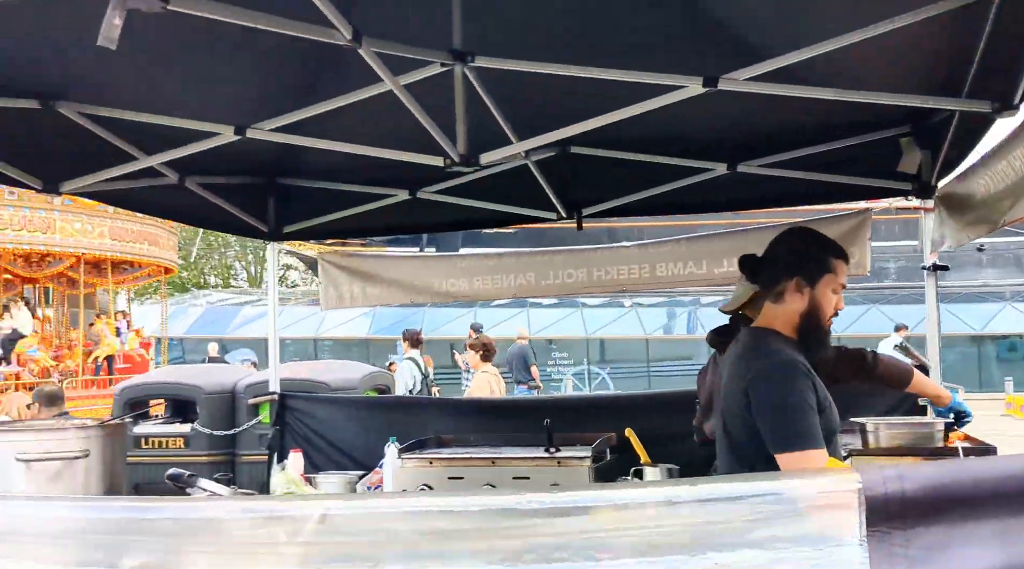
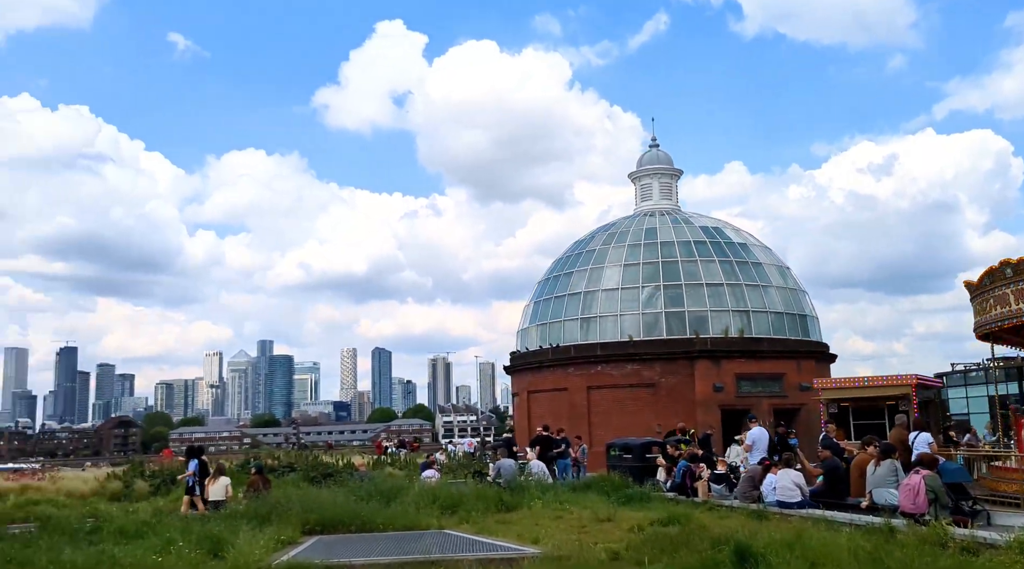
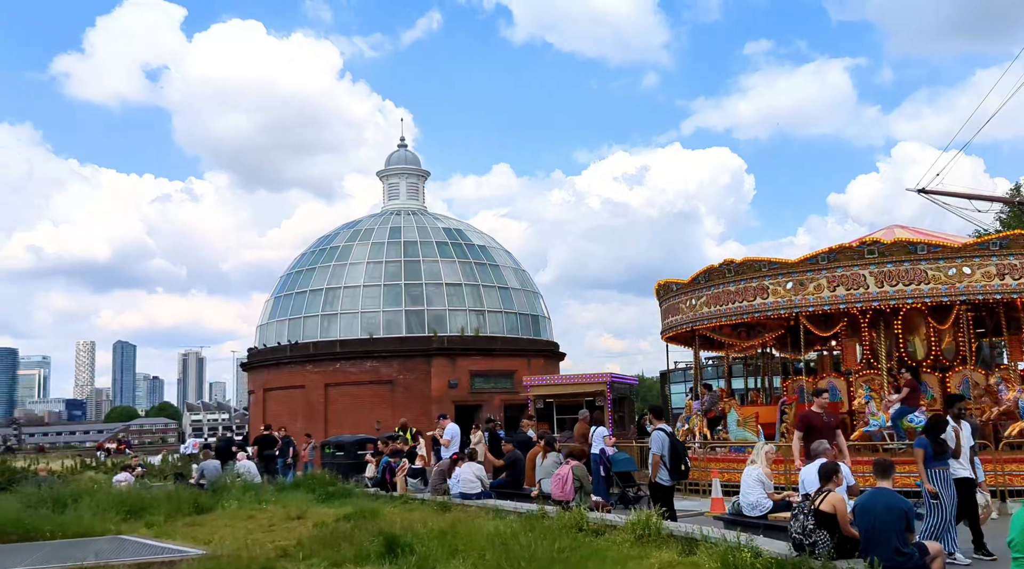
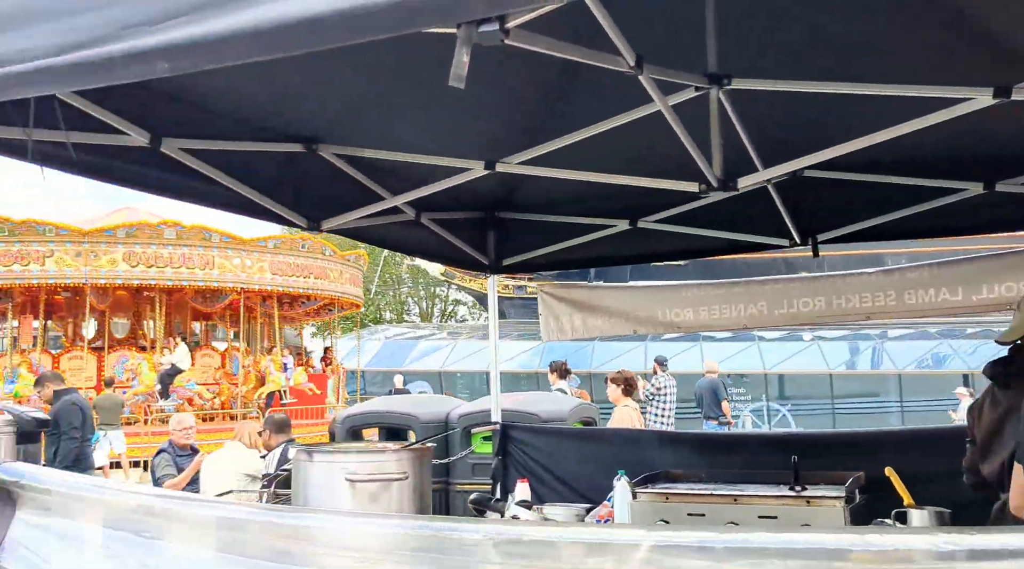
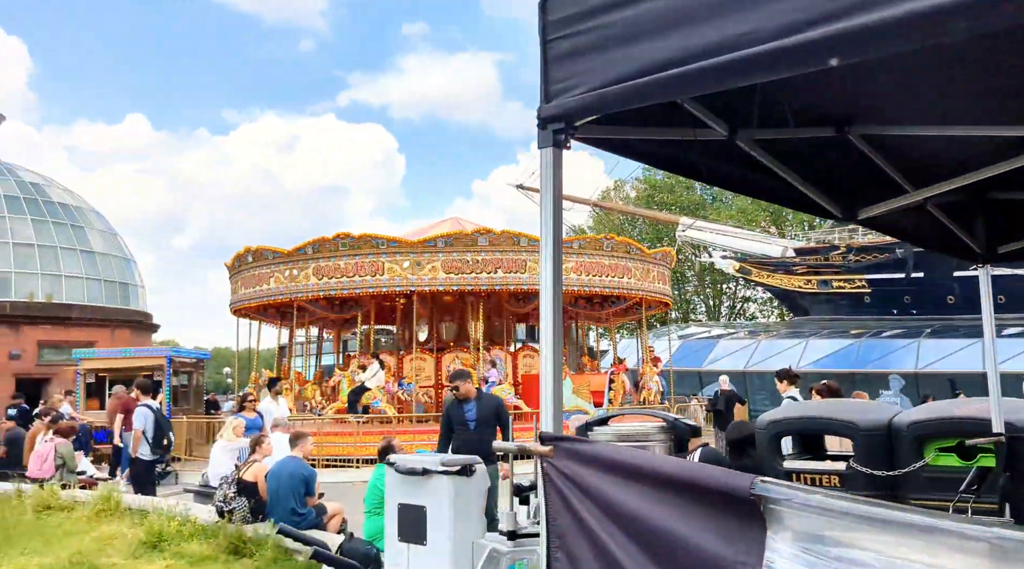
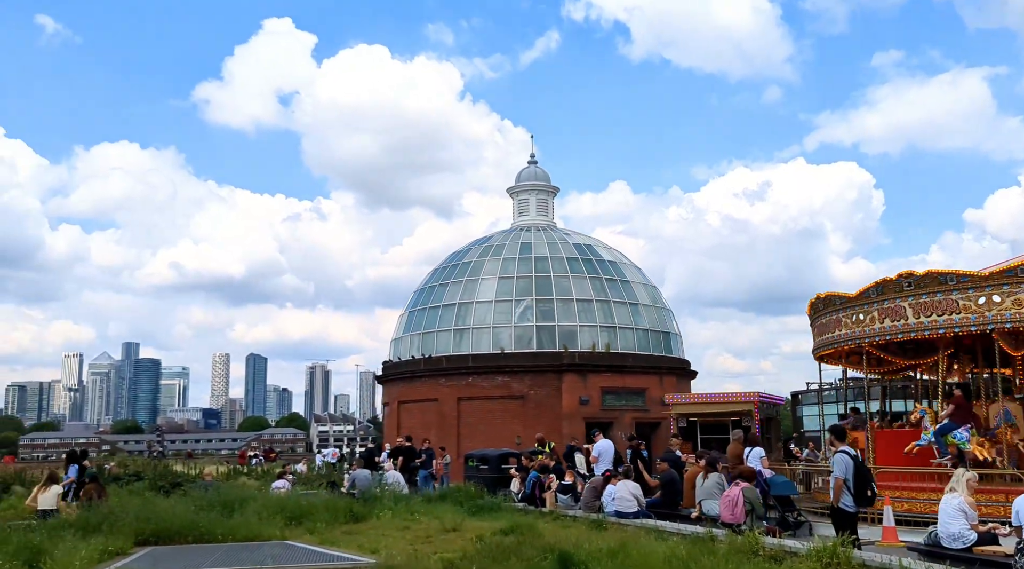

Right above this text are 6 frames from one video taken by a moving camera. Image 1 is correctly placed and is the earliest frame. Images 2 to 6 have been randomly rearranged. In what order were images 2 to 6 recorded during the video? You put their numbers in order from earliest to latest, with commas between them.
4, 5, 3, 6, 2
